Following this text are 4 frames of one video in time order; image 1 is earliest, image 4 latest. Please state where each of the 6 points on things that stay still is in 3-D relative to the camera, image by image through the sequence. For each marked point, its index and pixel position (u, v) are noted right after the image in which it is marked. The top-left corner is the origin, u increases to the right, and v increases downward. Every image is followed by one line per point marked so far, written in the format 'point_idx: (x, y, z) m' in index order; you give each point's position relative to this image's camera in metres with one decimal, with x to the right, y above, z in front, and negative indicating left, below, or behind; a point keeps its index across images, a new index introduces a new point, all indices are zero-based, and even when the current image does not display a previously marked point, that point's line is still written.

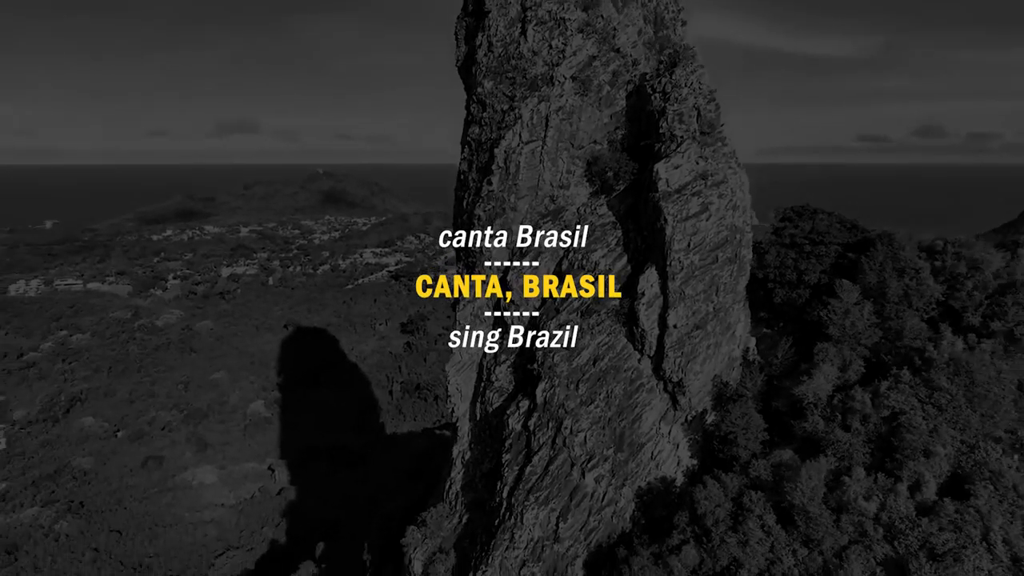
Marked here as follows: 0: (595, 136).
0: (+1.1, +2.1, +11.7) m
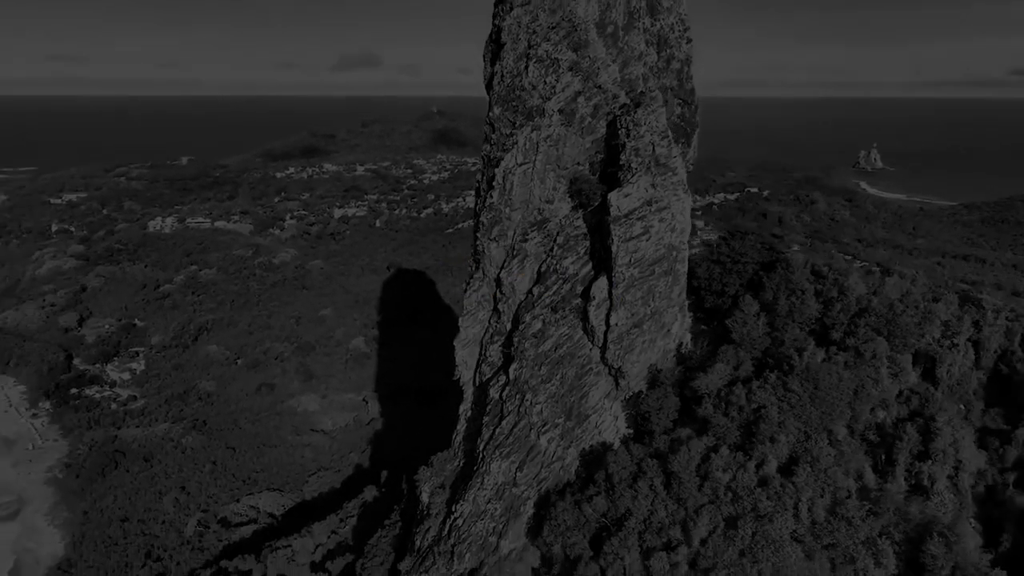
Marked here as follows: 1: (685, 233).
0: (+1.1, +2.1, +14.1) m
1: (+2.5, +0.8, +12.9) m
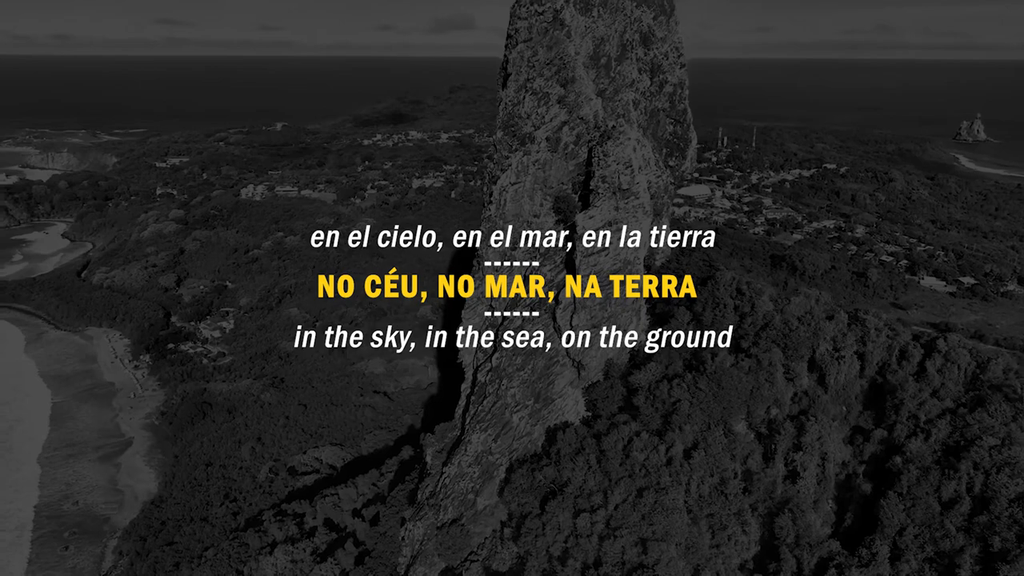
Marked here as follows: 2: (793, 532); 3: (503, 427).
0: (+1.0, +2.1, +16.5) m
1: (+2.2, +0.7, +15.2) m
2: (+3.6, -3.2, +11.1) m
3: (-0.1, -2.5, +15.2) m
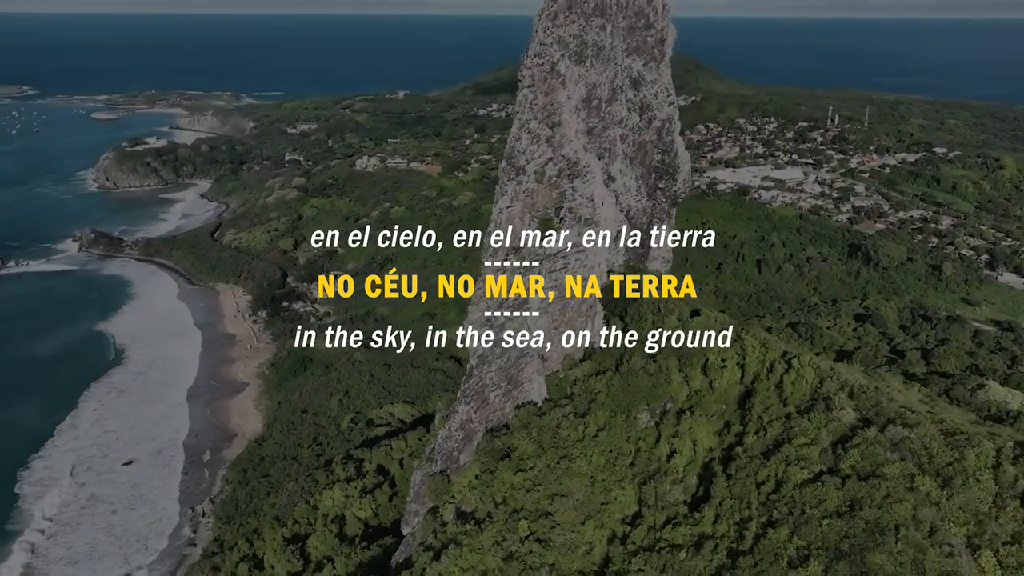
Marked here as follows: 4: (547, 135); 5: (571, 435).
0: (+0.8, +2.0, +20.3) m
1: (+1.8, +0.4, +19.0) m
2: (+2.5, -3.6, +14.9) m
3: (-0.6, -2.6, +19.4) m
4: (+0.8, +3.6, +20.3) m
5: (+1.2, -2.9, +16.5) m
